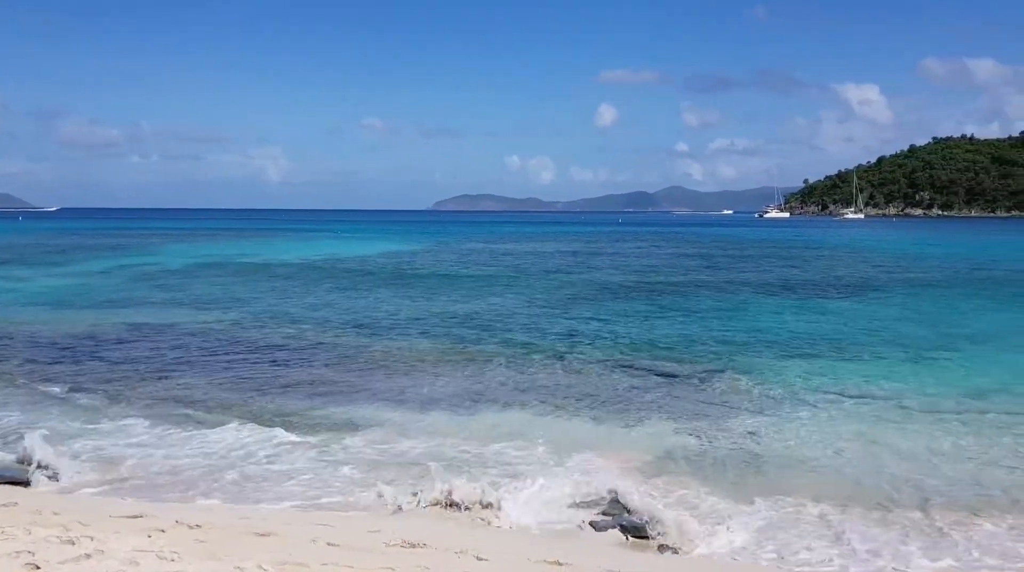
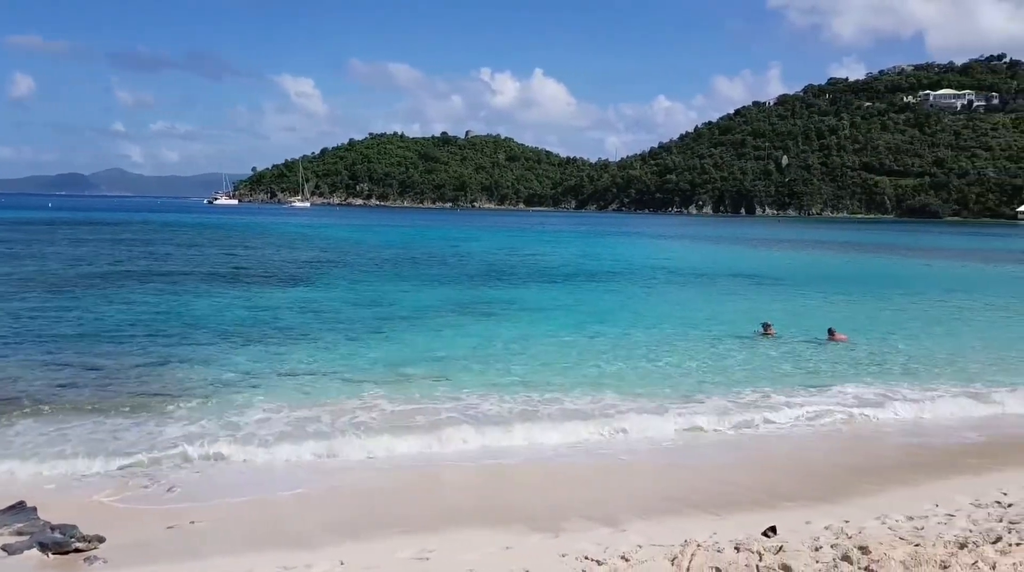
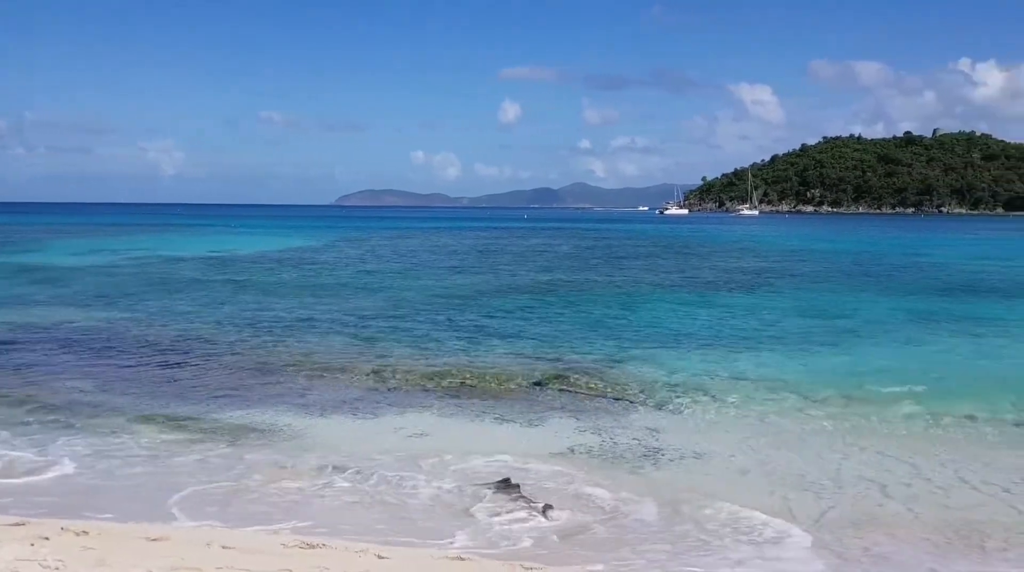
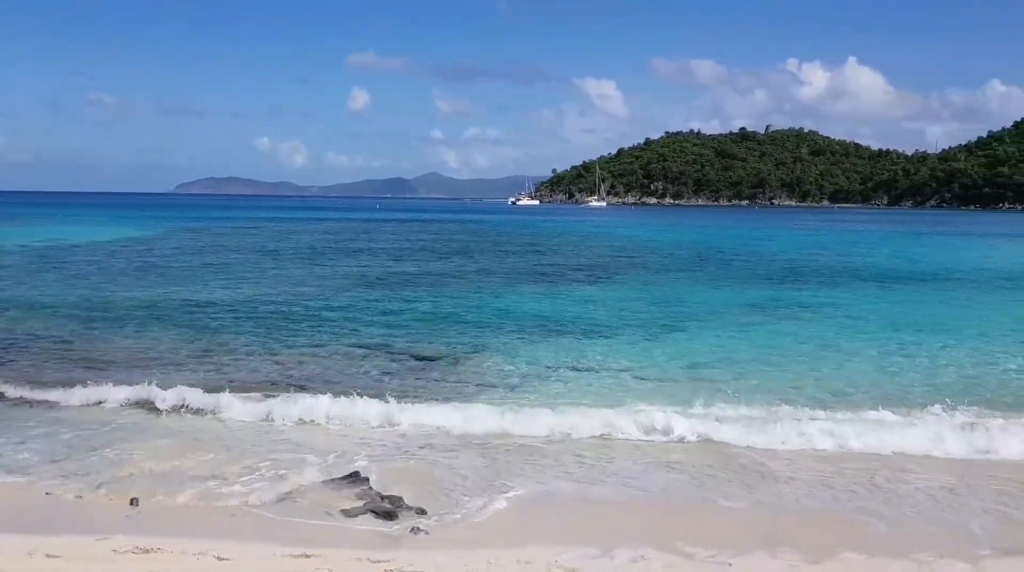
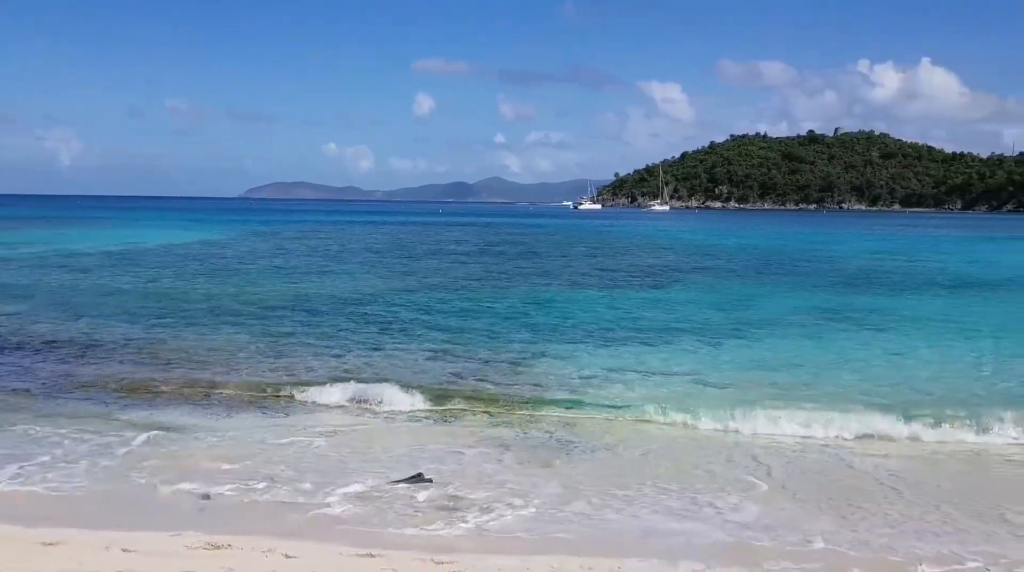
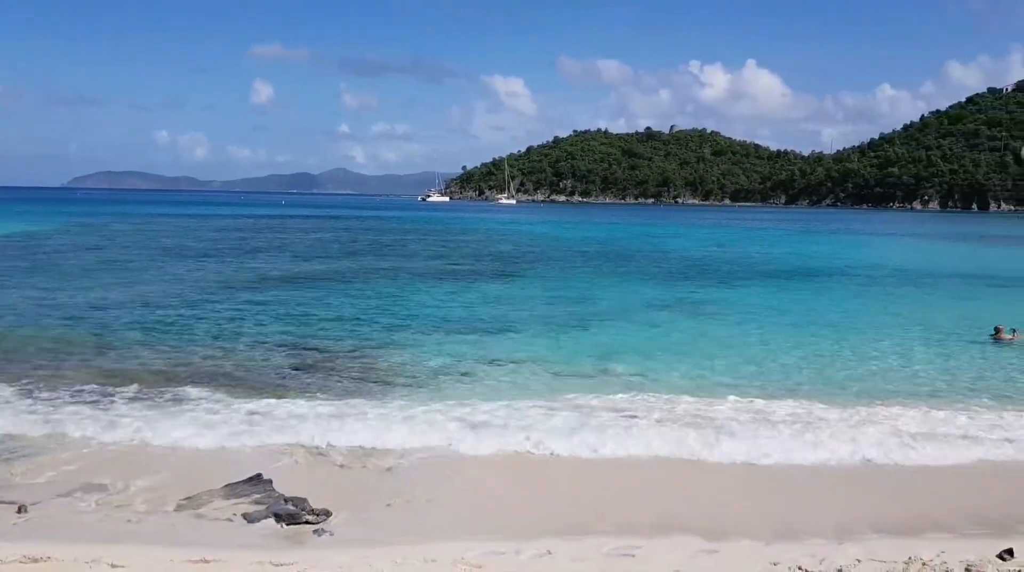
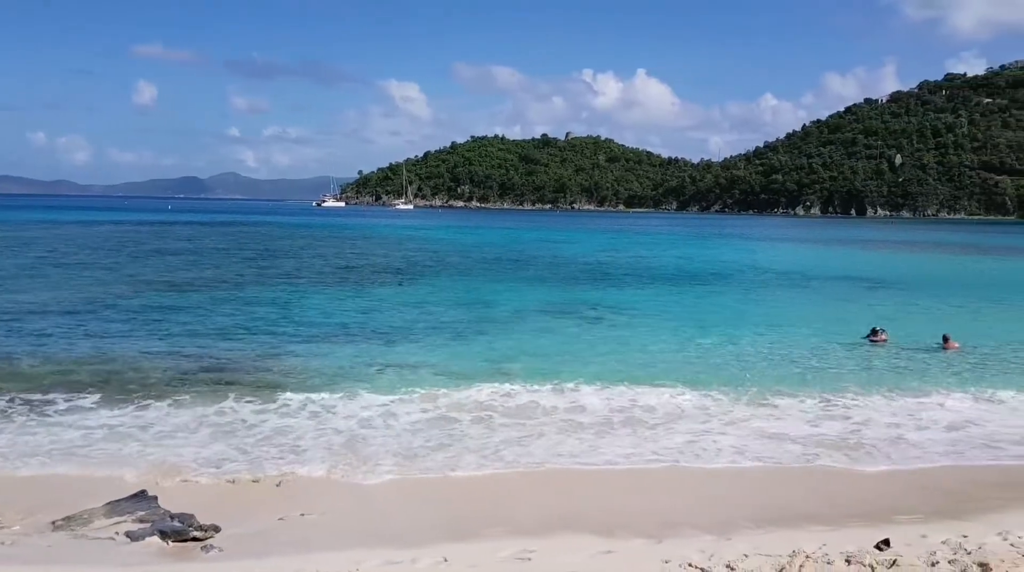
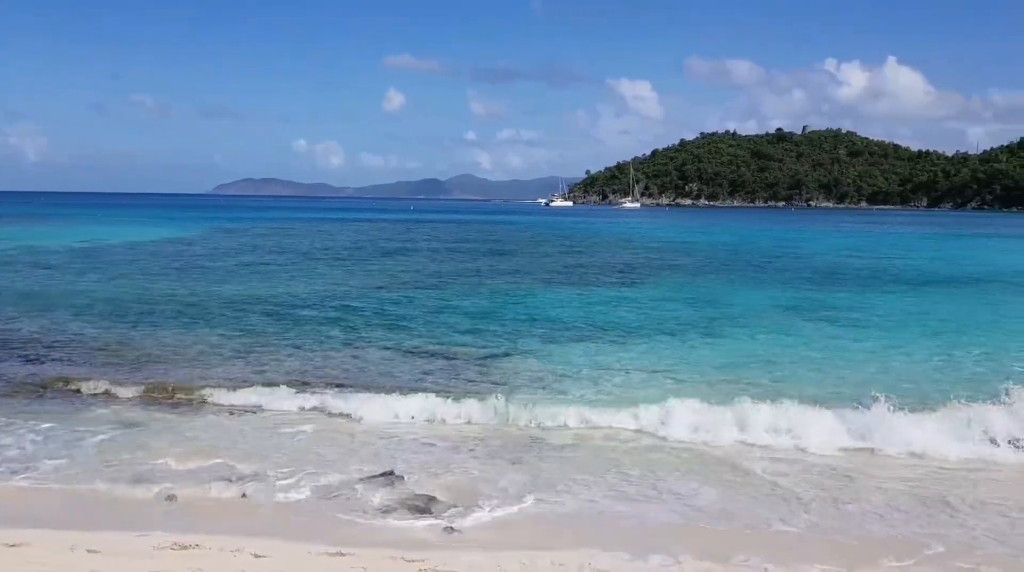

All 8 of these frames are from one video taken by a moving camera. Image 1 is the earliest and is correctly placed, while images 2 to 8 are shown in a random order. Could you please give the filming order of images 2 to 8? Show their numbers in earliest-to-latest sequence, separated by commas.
3, 5, 8, 4, 6, 7, 2
